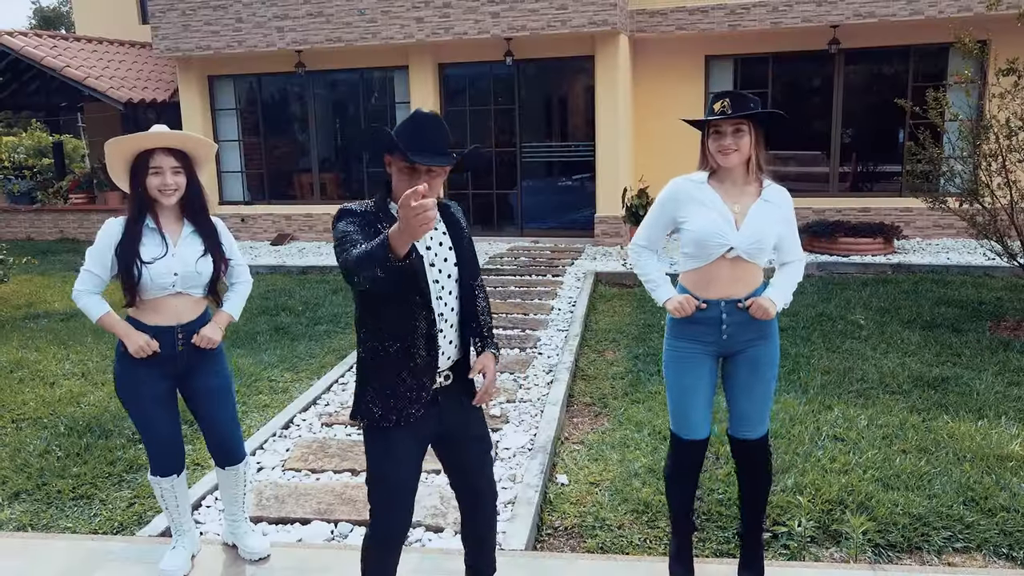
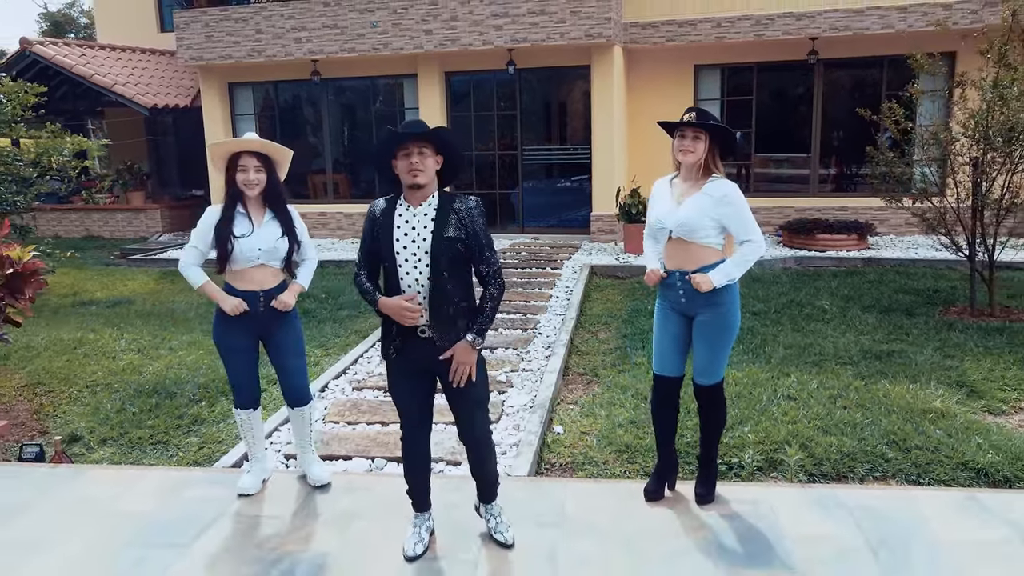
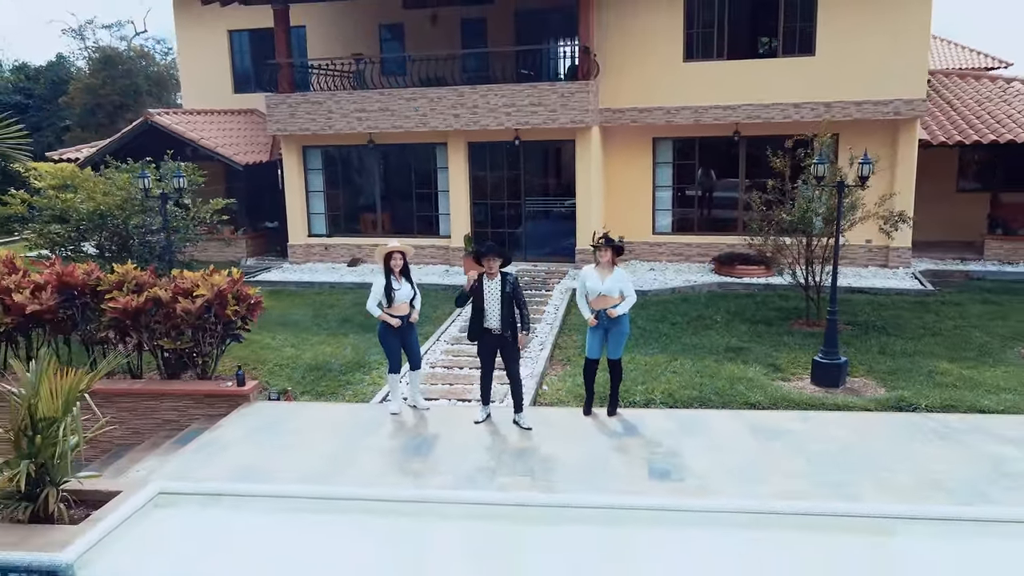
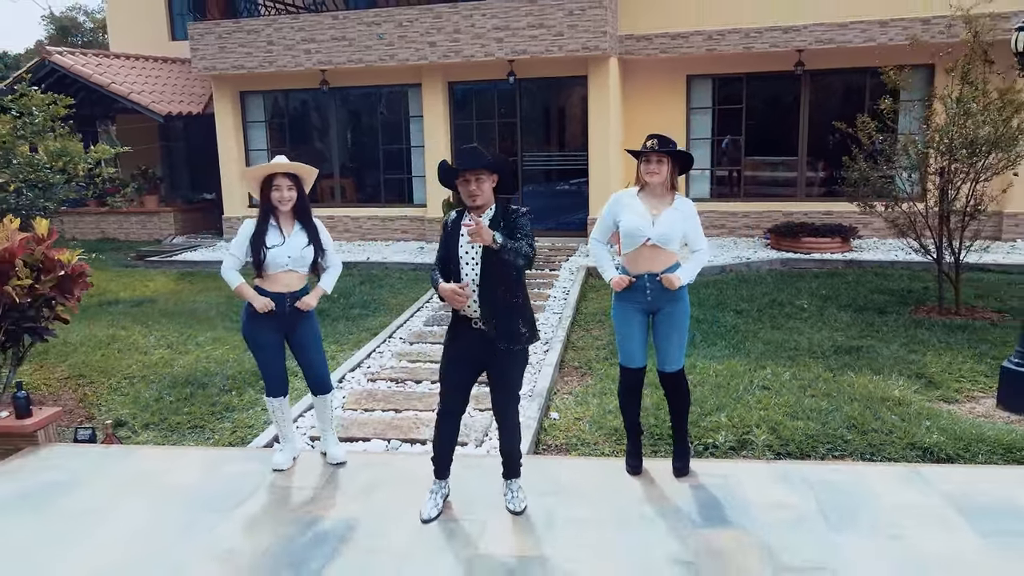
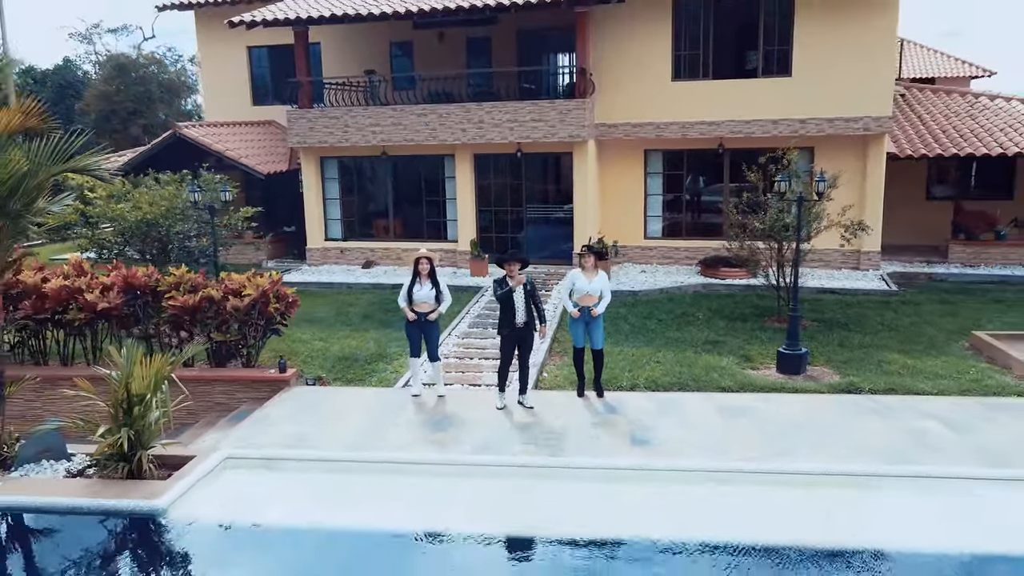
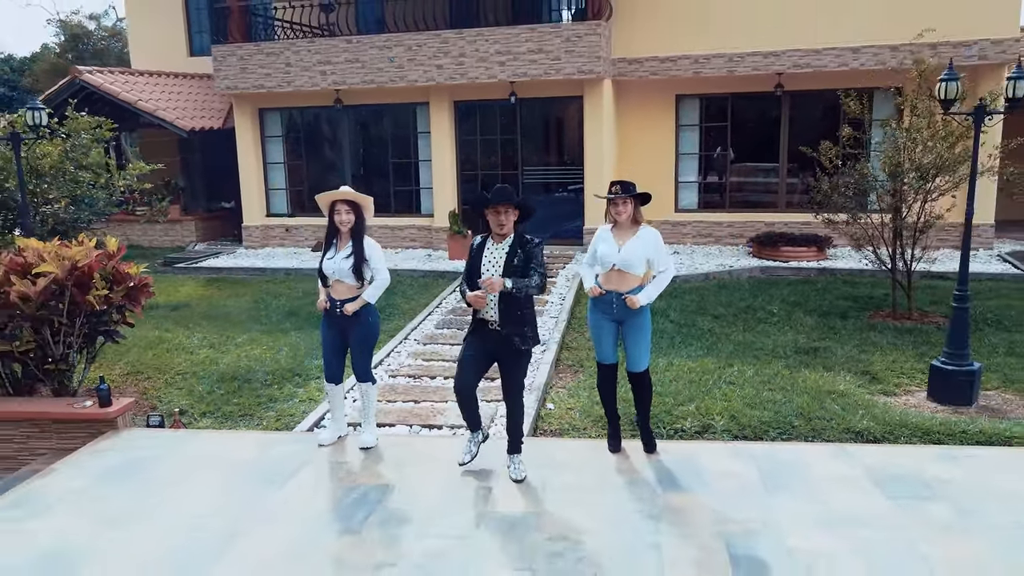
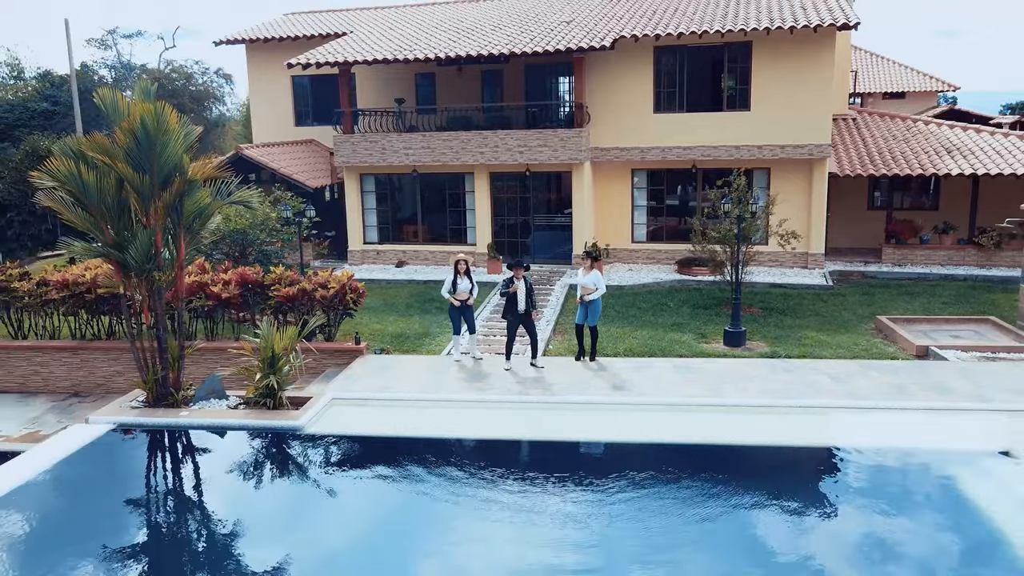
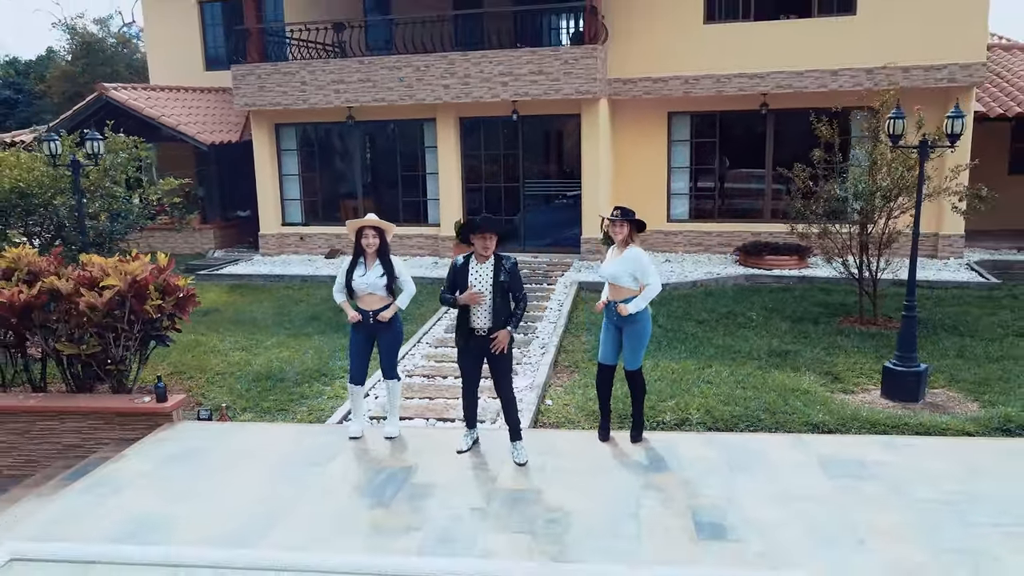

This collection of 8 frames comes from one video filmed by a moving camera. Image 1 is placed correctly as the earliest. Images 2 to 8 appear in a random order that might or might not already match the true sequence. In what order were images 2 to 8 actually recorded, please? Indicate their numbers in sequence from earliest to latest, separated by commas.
2, 4, 6, 8, 3, 5, 7
